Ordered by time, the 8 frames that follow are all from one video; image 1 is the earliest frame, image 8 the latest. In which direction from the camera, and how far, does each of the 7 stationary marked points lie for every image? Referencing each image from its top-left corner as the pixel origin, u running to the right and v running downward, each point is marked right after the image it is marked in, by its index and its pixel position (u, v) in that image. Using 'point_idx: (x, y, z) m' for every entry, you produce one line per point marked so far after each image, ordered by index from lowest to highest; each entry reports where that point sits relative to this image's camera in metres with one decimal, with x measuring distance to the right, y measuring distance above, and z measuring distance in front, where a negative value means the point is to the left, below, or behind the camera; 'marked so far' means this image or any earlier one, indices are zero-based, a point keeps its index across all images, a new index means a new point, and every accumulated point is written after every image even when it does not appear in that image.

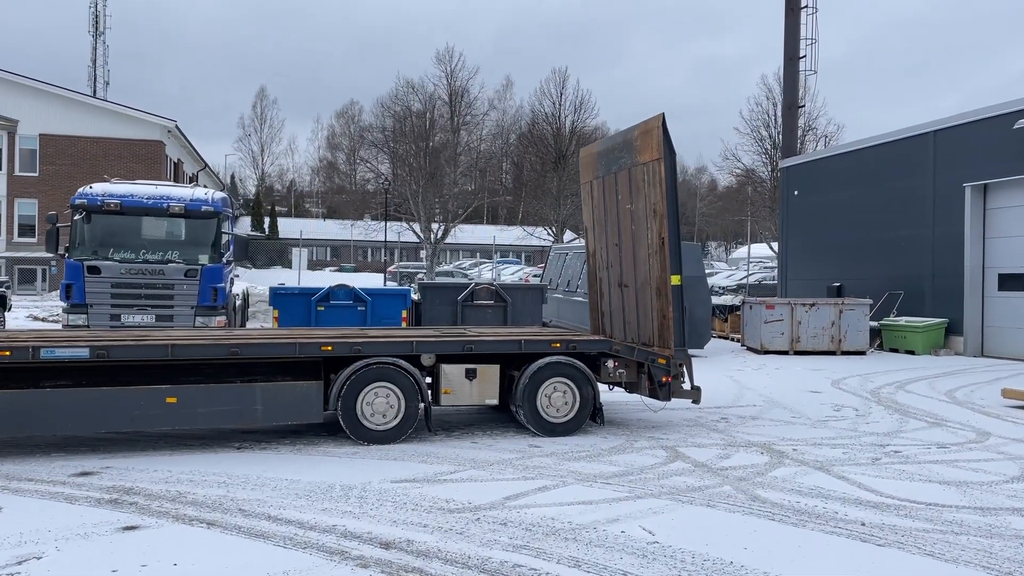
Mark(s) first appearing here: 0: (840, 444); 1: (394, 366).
0: (+3.2, -1.5, +8.4) m
1: (-1.1, -0.7, +8.1) m
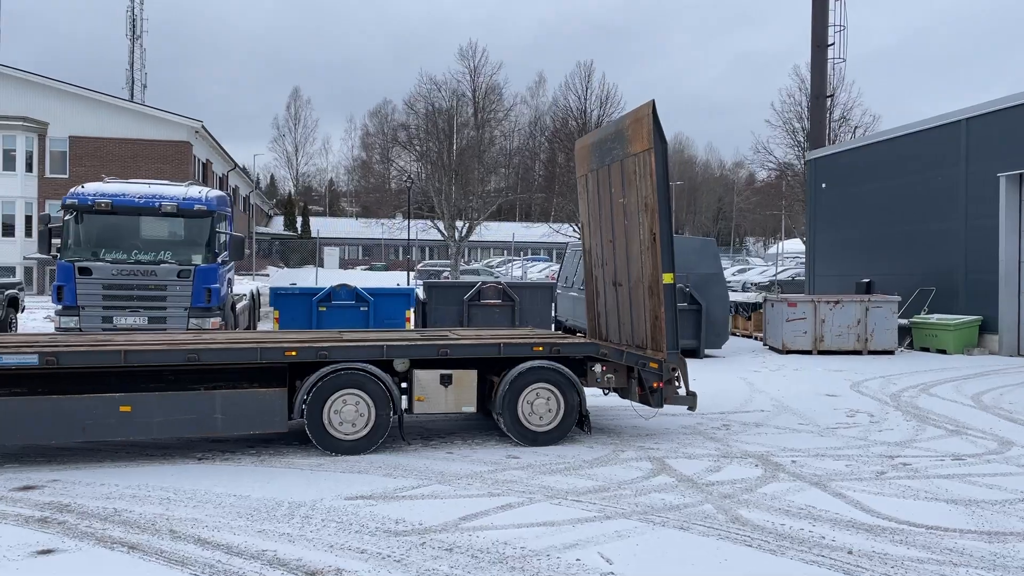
0: (+3.0, -1.5, +7.8) m
1: (-1.3, -0.8, +7.7) m
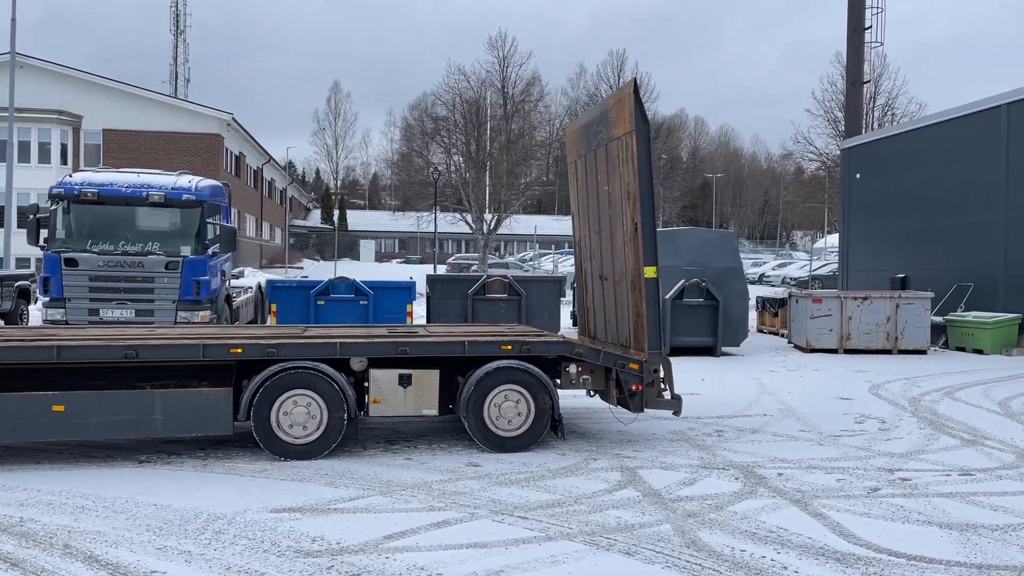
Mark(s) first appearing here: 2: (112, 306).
0: (+2.7, -1.5, +7.1) m
1: (-1.6, -0.7, +7.2) m
2: (-5.7, -0.3, +12.3) m
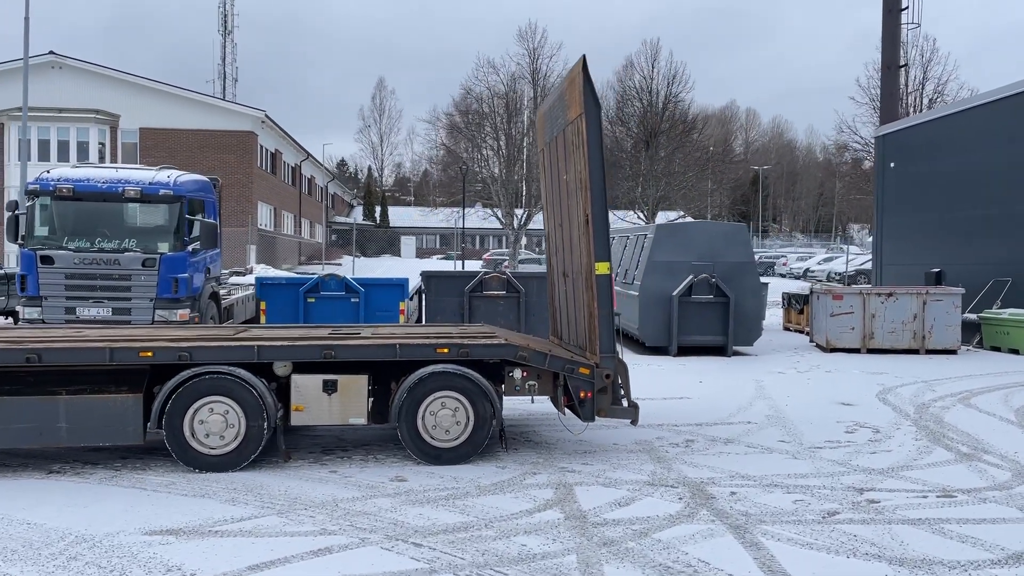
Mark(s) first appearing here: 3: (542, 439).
0: (+2.2, -1.5, +6.3) m
1: (-2.2, -0.7, +6.7) m
2: (-6.0, -0.2, +12.0) m
3: (+0.3, -1.4, +7.9) m
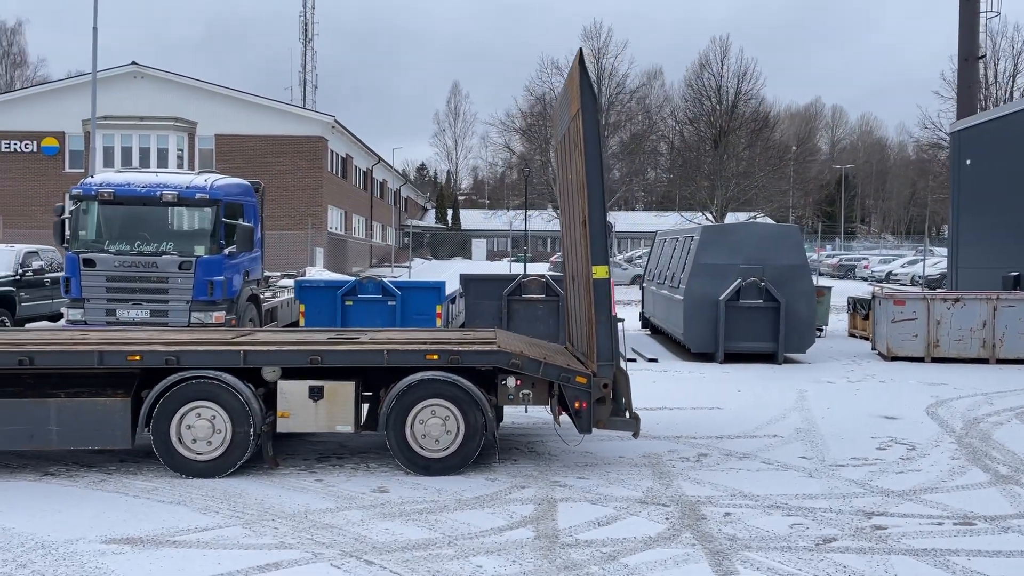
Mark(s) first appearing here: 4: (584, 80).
0: (+2.0, -1.5, +5.9) m
1: (-2.3, -0.7, +6.6) m
2: (-5.5, -0.3, +12.3) m
3: (+0.3, -1.4, +7.6) m
4: (+0.6, +1.6, +6.7) m
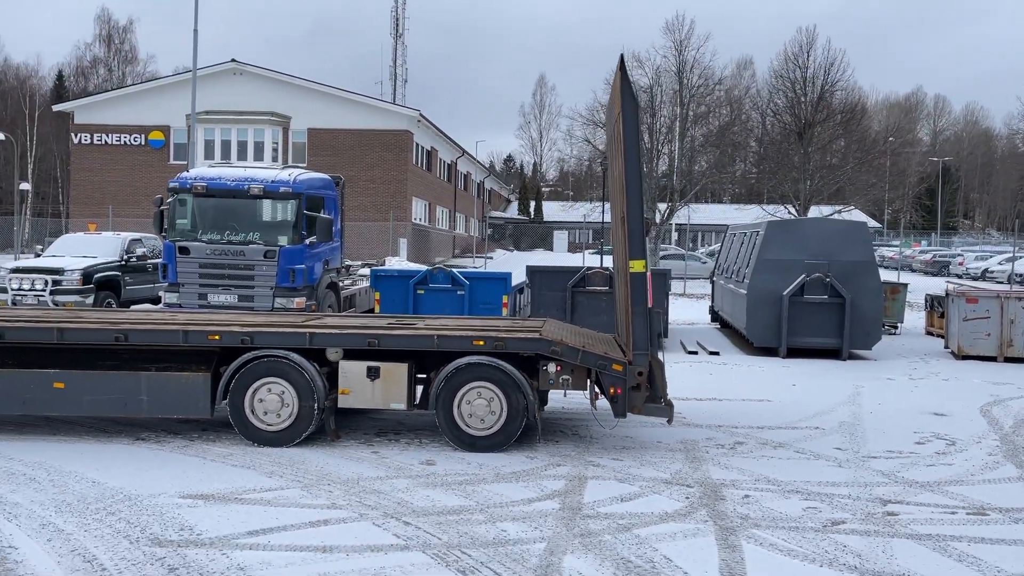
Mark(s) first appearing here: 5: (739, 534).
0: (+2.3, -1.5, +6.2) m
1: (-1.9, -0.6, +7.3) m
2: (-4.6, -0.1, +13.3) m
3: (+0.7, -1.4, +8.0) m
4: (+0.9, +1.7, +7.1) m
5: (+1.4, -1.5, +5.3) m
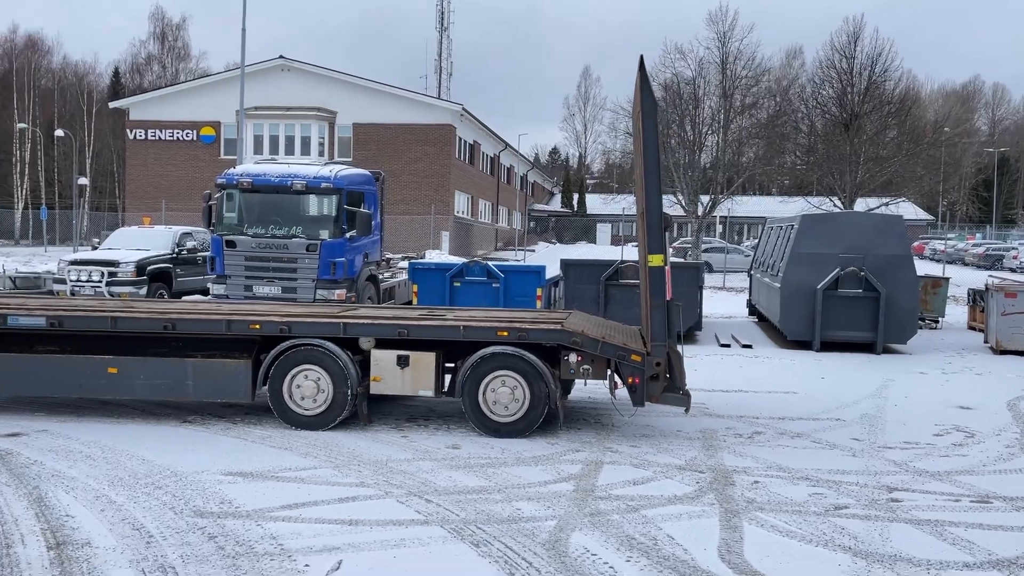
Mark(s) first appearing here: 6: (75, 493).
0: (+2.4, -1.4, +6.4) m
1: (-1.7, -0.6, +7.7) m
2: (-4.1, +0.1, +13.8) m
3: (+0.9, -1.3, +8.3) m
4: (+1.1, +1.7, +7.3) m
5: (+1.5, -1.5, +5.5) m
6: (-3.0, -1.4, +5.9) m
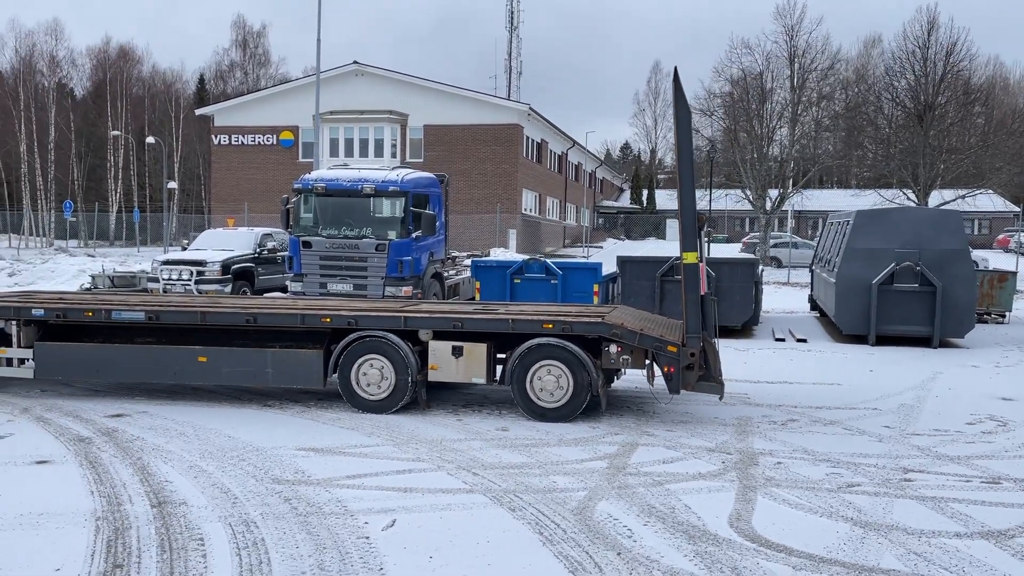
0: (+2.7, -1.4, +6.8) m
1: (-1.3, -0.5, +8.5) m
2: (-3.1, +0.1, +14.8) m
3: (+1.4, -1.2, +8.9) m
4: (+1.5, +1.8, +7.9) m
5: (+1.8, -1.4, +6.1) m
6: (-2.7, -1.4, +6.8) m
